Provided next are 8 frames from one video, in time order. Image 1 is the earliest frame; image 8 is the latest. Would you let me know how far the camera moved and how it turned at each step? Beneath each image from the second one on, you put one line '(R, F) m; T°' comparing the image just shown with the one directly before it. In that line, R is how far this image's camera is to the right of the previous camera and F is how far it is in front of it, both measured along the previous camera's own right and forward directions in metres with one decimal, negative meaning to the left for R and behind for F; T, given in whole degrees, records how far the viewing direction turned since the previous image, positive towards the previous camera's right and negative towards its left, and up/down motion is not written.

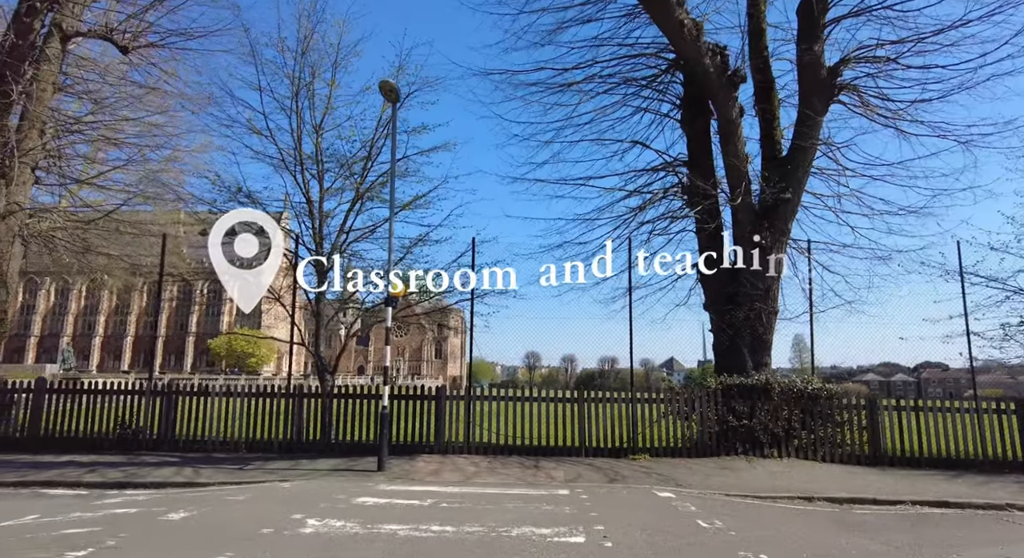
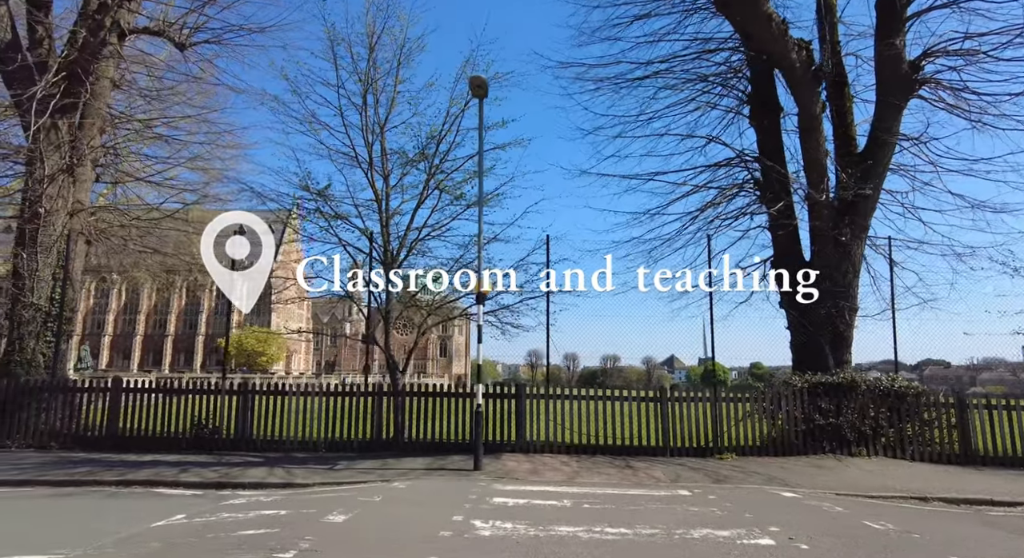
(-1.5, +0.1) m; 0°
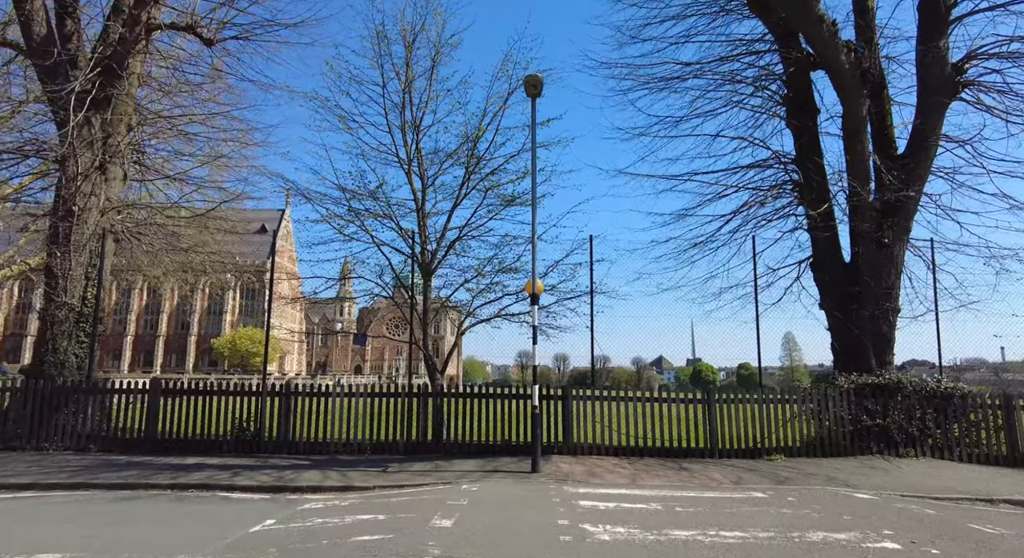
(-1.1, +0.1) m; +1°
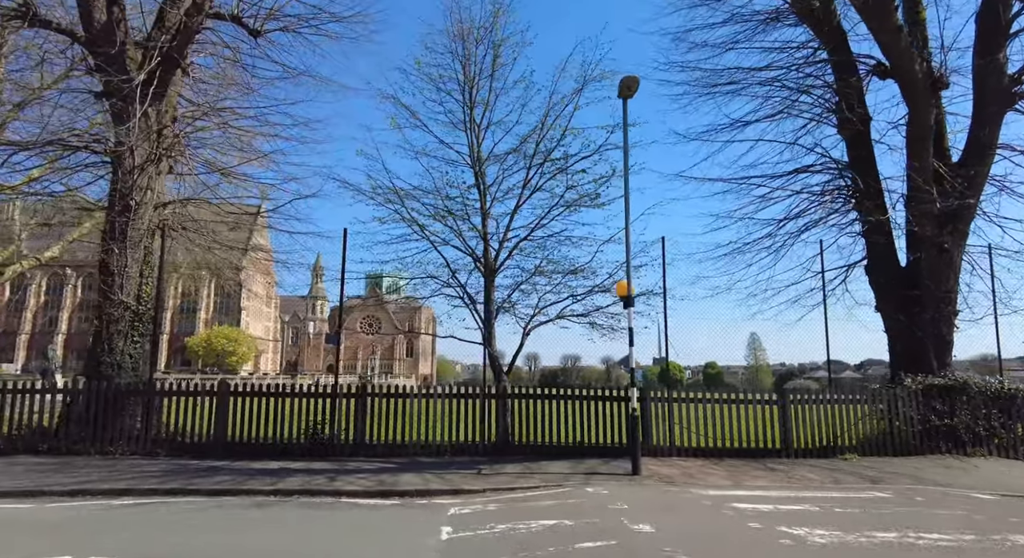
(-2.1, +0.1) m; +3°
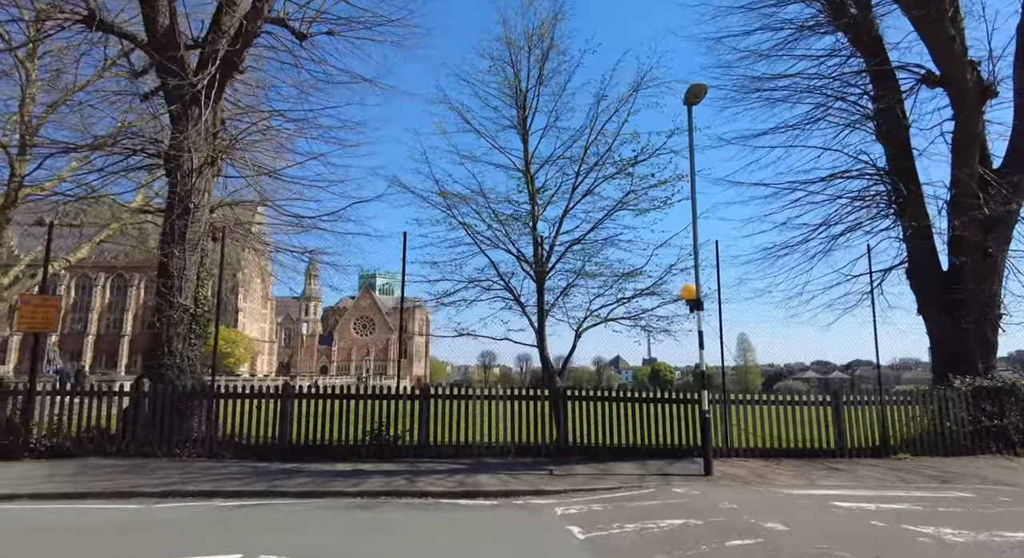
(-1.3, -0.1) m; +1°
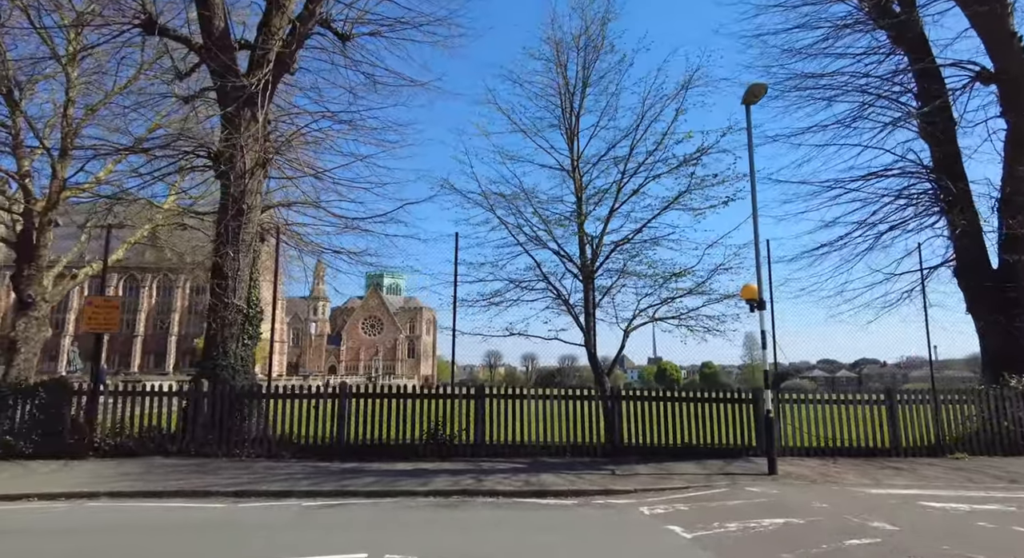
(-0.9, 0.0) m; -1°
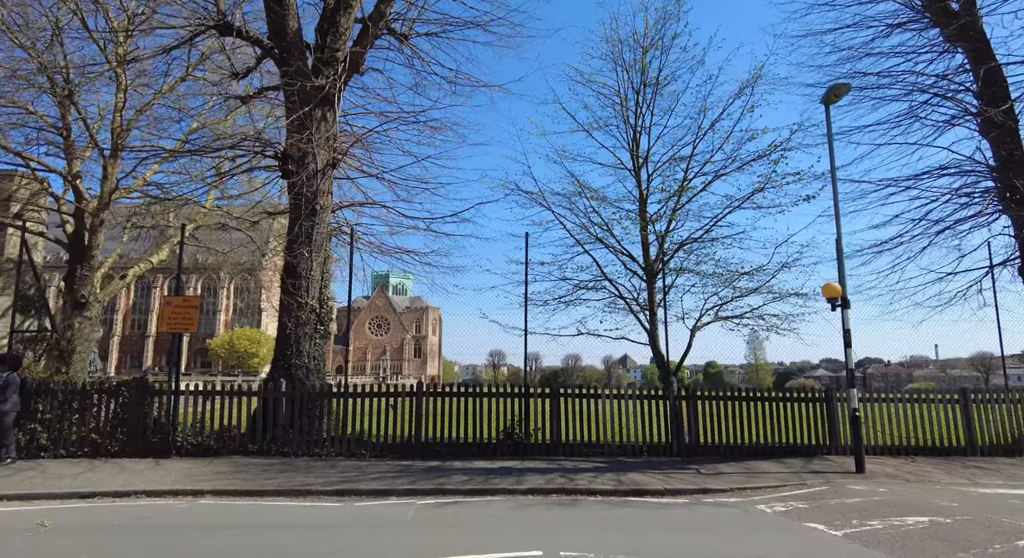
(-1.4, 0.0) m; 0°
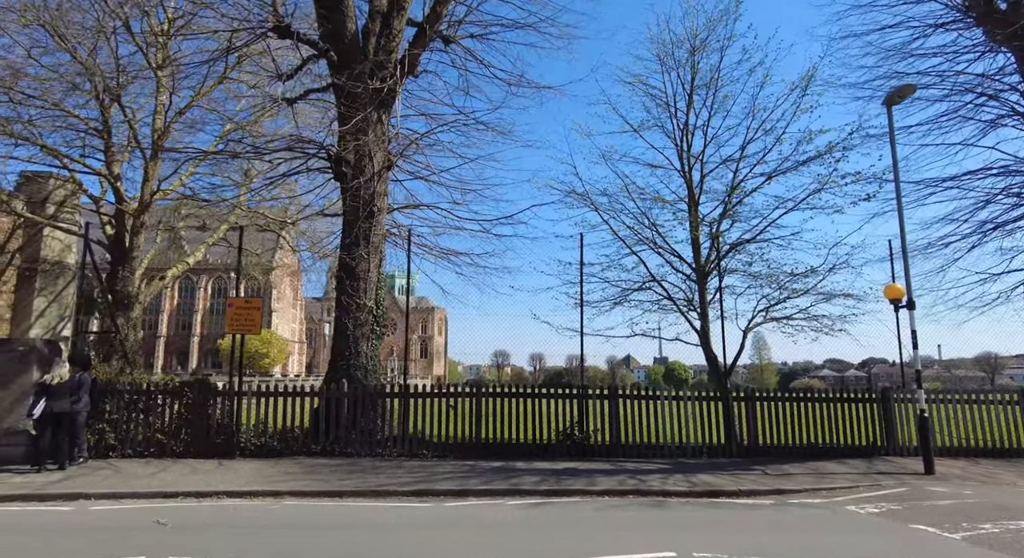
(-1.0, 0.0) m; 0°
